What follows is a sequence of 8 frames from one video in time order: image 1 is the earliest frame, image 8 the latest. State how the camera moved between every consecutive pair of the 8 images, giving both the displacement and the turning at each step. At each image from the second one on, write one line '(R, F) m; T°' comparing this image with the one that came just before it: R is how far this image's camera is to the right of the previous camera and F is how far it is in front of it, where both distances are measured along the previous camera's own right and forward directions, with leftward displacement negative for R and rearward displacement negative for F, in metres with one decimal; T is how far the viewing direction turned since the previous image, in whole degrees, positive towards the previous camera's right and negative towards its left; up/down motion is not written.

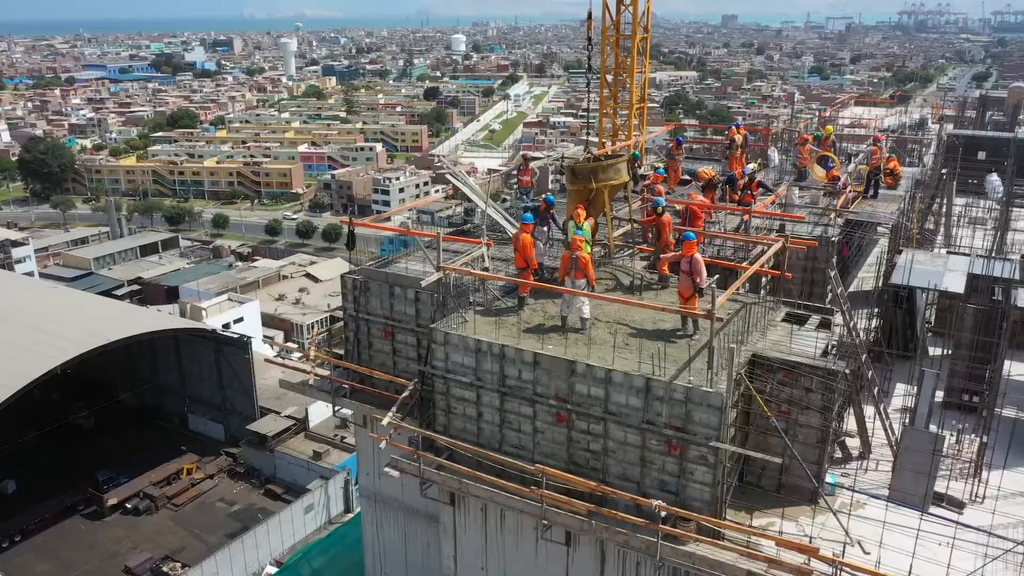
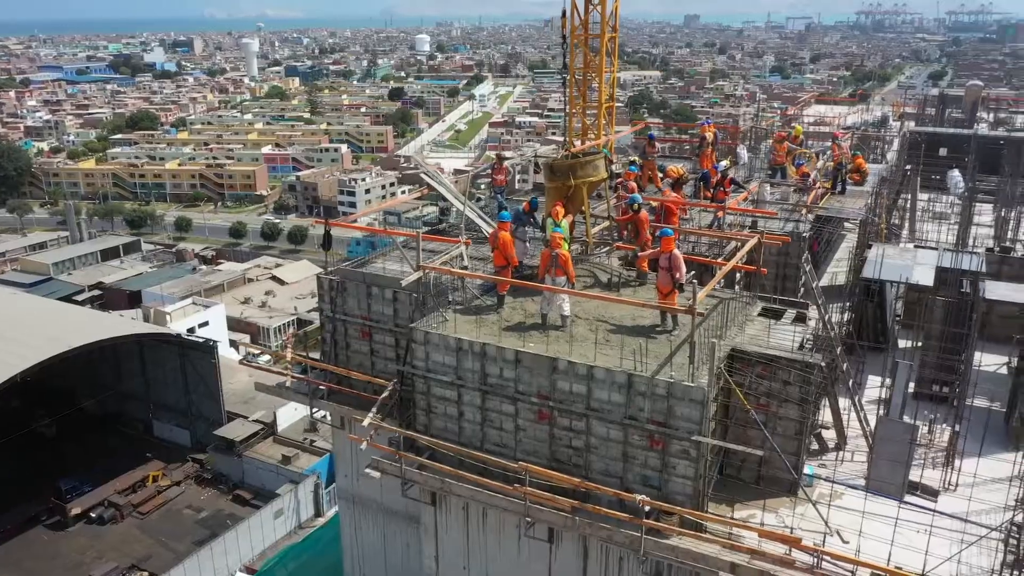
(-0.1, 0.0) m; +2°
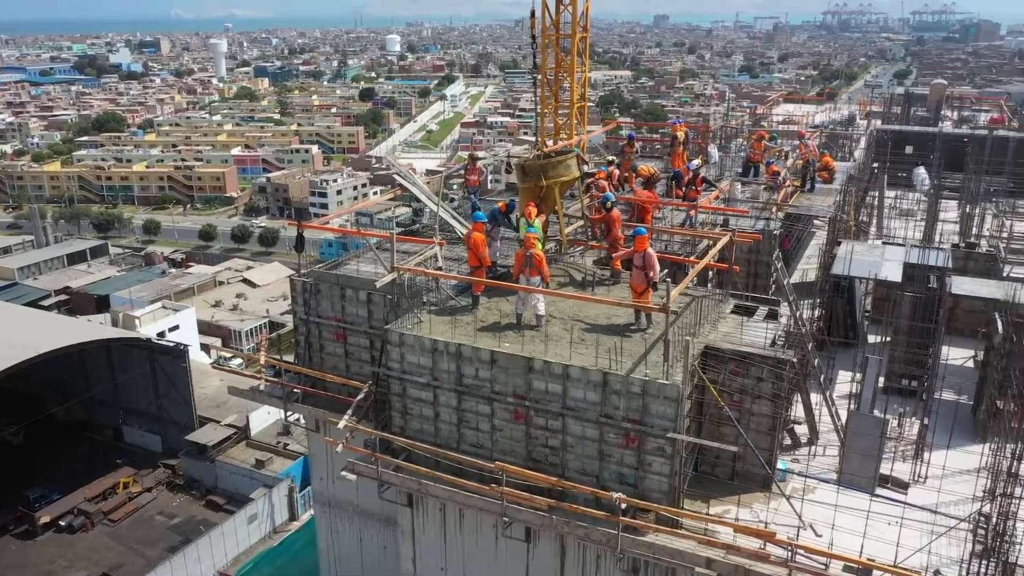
(0.0, 0.0) m; +2°
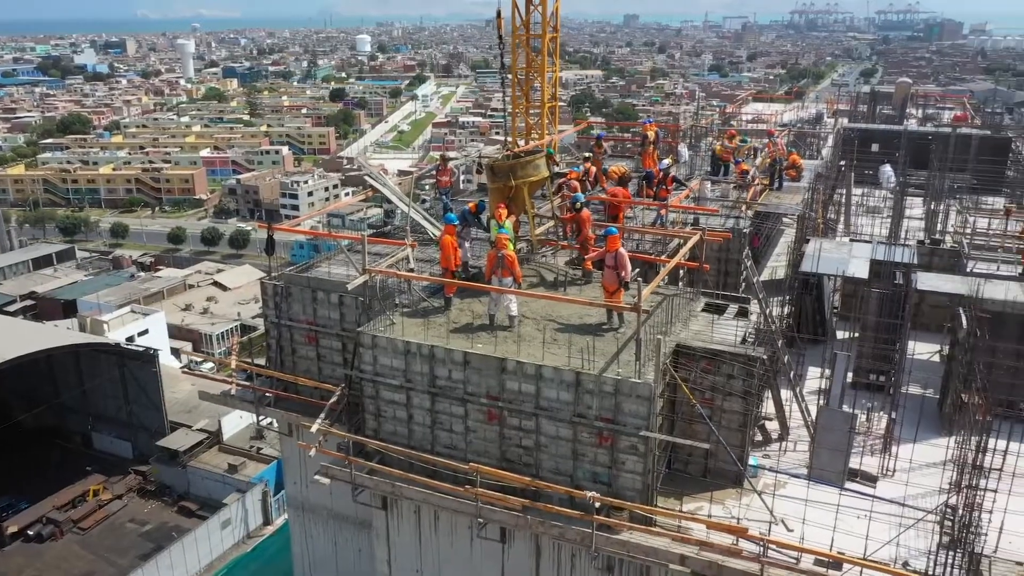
(0.0, 0.0) m; +2°
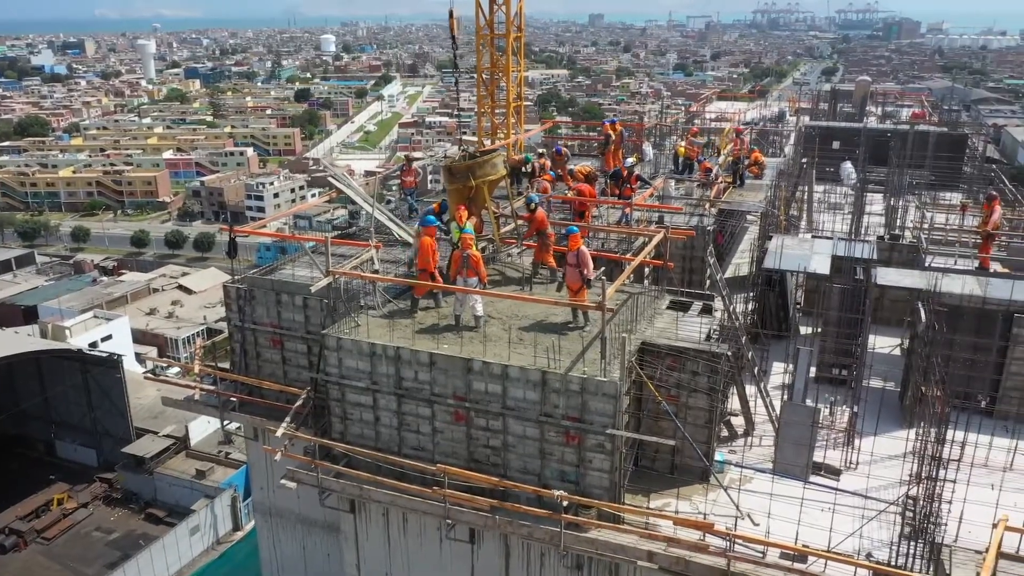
(+0.1, 0.0) m; +2°
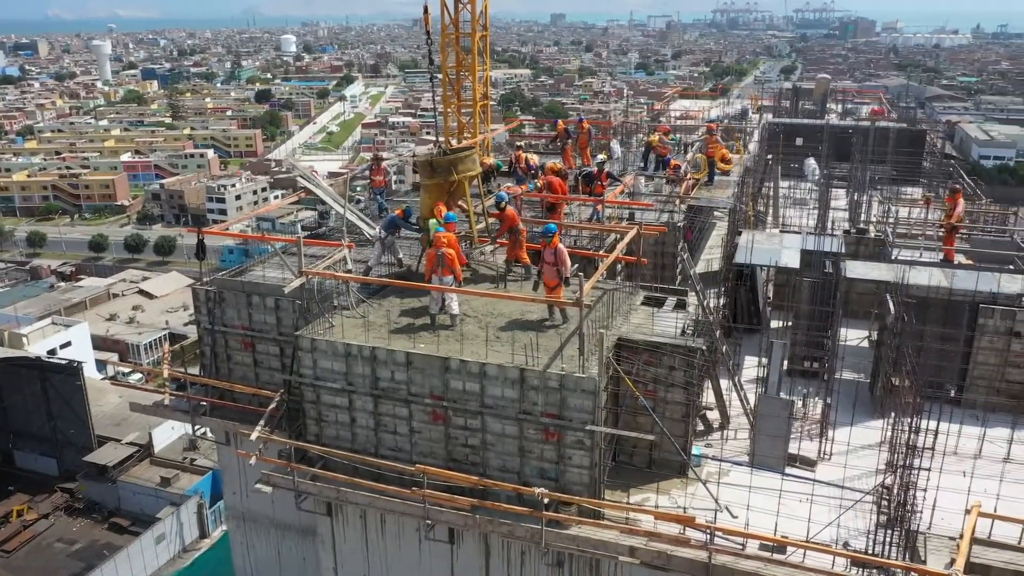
(-0.1, +0.1) m; +2°
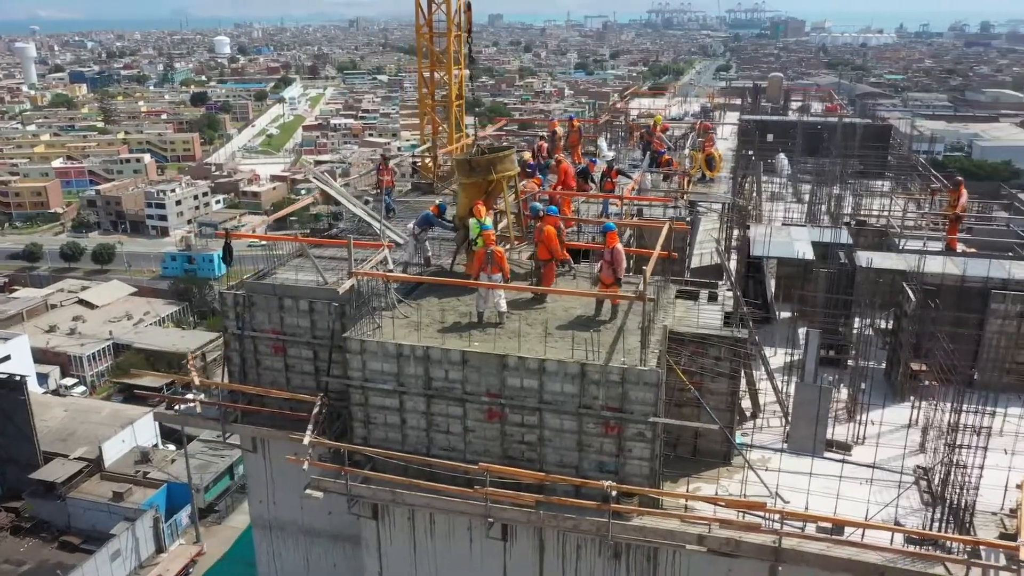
(-1.3, 0.0) m; +3°
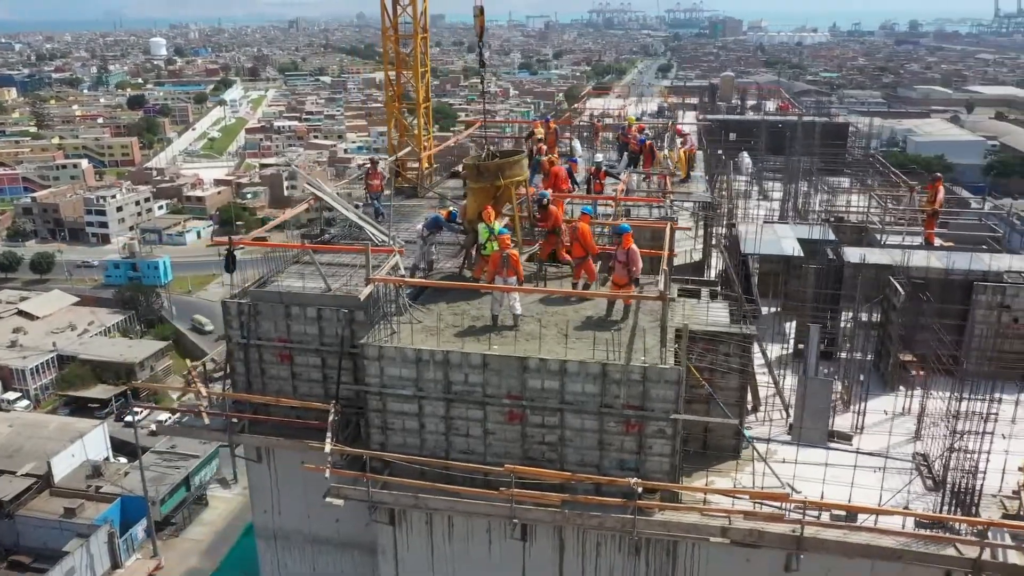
(-0.8, -0.1) m; +3°
